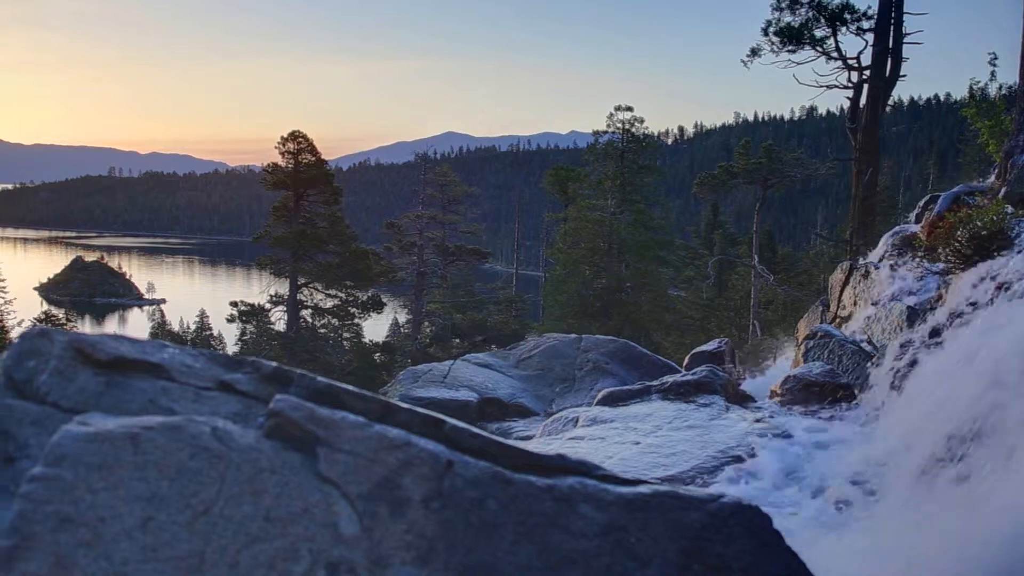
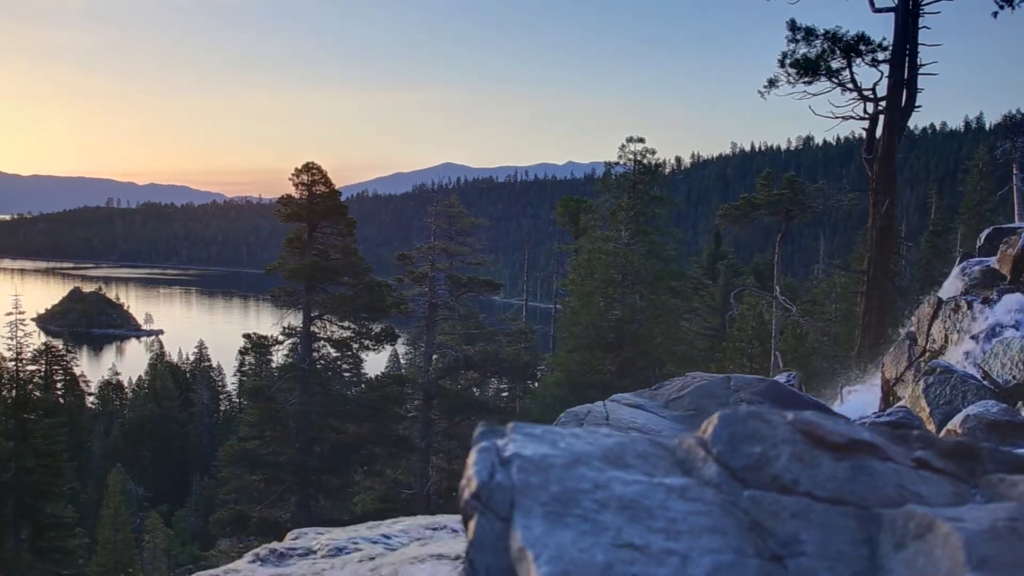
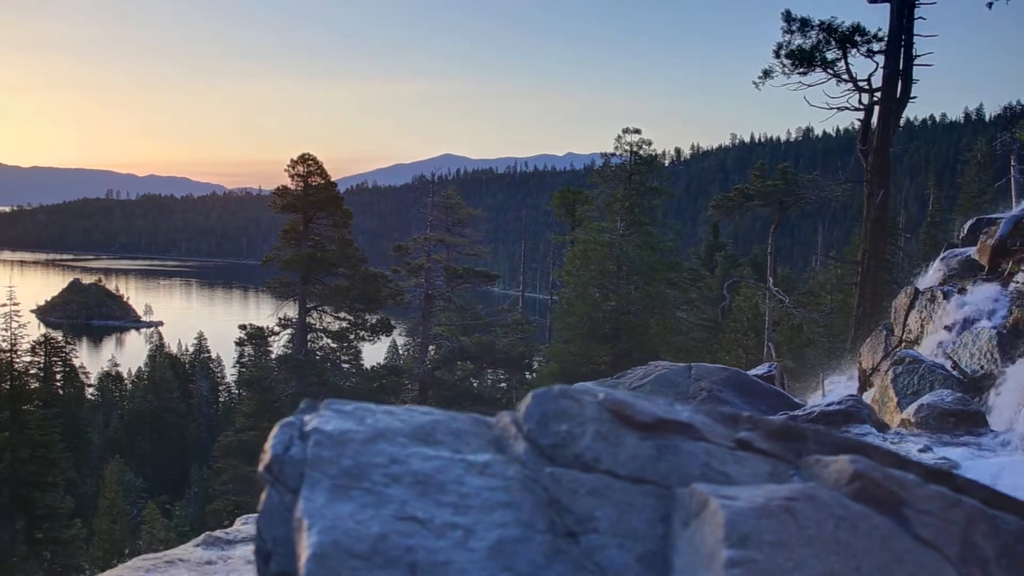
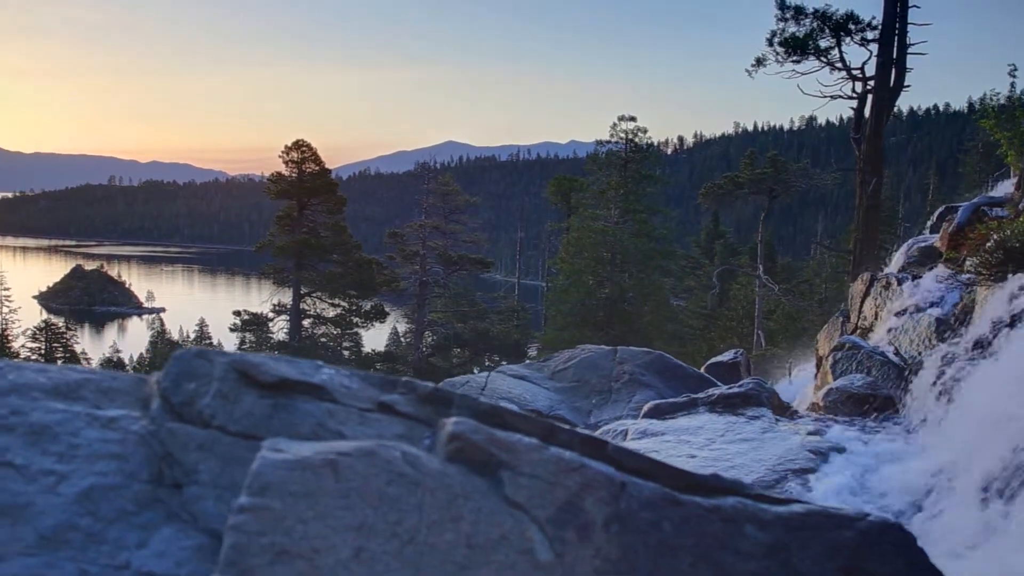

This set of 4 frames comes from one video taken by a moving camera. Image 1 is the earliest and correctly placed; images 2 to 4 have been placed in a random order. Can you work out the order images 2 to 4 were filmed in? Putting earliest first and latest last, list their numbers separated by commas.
4, 3, 2
